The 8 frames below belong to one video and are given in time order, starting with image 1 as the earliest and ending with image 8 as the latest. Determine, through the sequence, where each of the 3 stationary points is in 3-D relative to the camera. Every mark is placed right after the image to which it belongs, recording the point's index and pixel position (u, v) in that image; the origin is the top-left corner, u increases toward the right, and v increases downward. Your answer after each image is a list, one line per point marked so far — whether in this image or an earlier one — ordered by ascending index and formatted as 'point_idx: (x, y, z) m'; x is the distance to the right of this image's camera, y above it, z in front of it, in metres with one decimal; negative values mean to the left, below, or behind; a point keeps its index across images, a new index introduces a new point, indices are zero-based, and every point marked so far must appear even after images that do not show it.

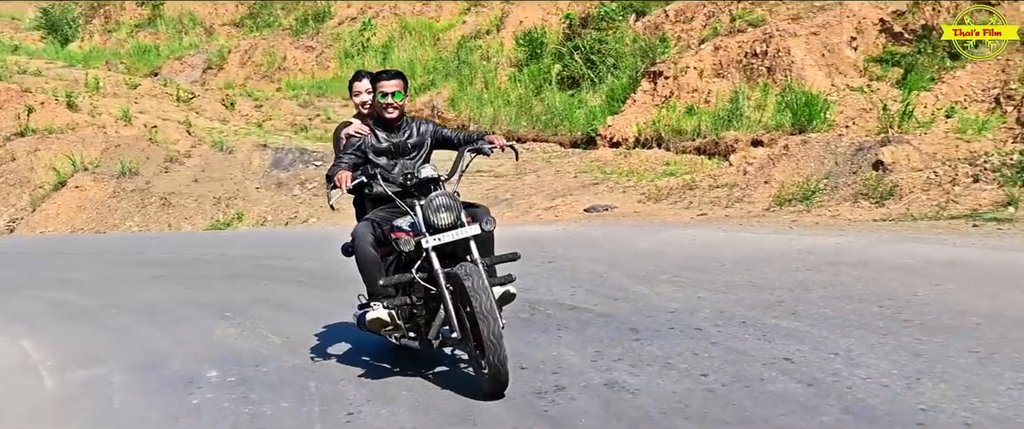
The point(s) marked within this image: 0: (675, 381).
0: (+0.7, -0.6, +4.4) m
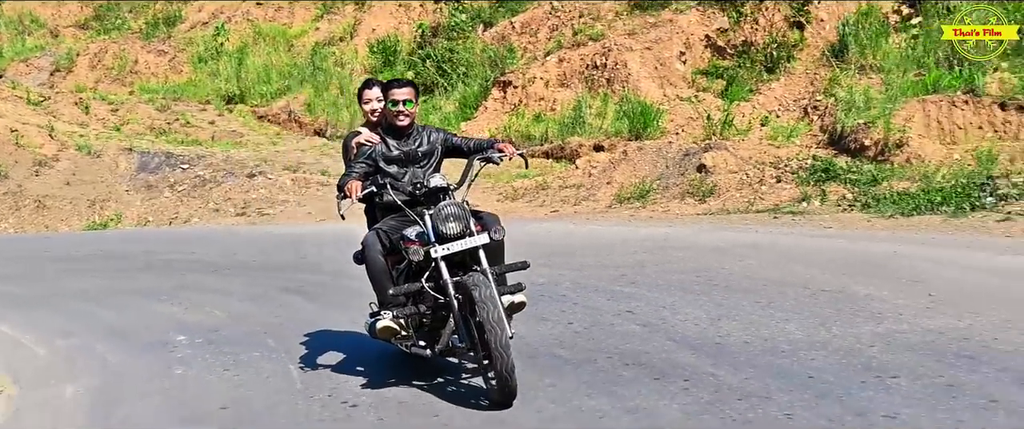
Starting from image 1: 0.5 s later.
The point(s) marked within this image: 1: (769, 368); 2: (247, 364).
0: (+0.2, -0.6, +6.0) m
1: (+1.1, -0.6, +4.6) m
2: (-1.3, -0.7, +5.6) m
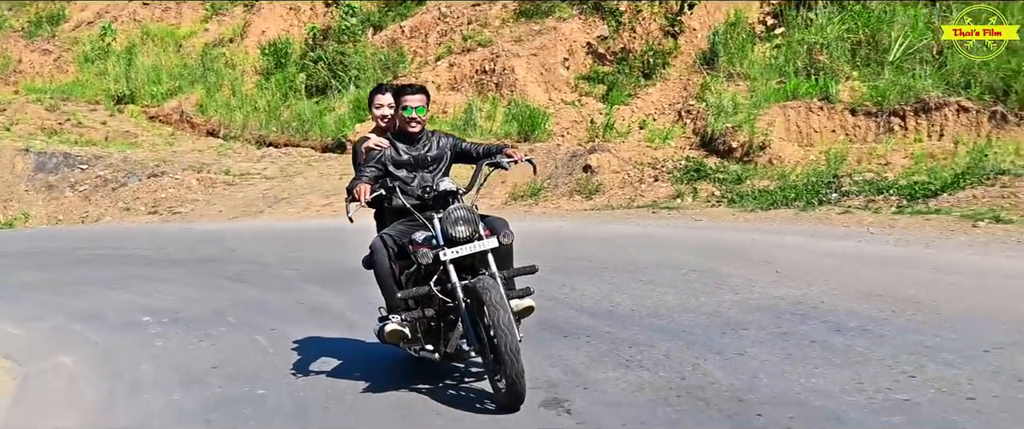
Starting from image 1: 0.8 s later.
0: (-0.2, -0.5, +7.1) m
1: (+0.7, -0.5, +5.9) m
2: (-1.7, -0.7, +6.6) m
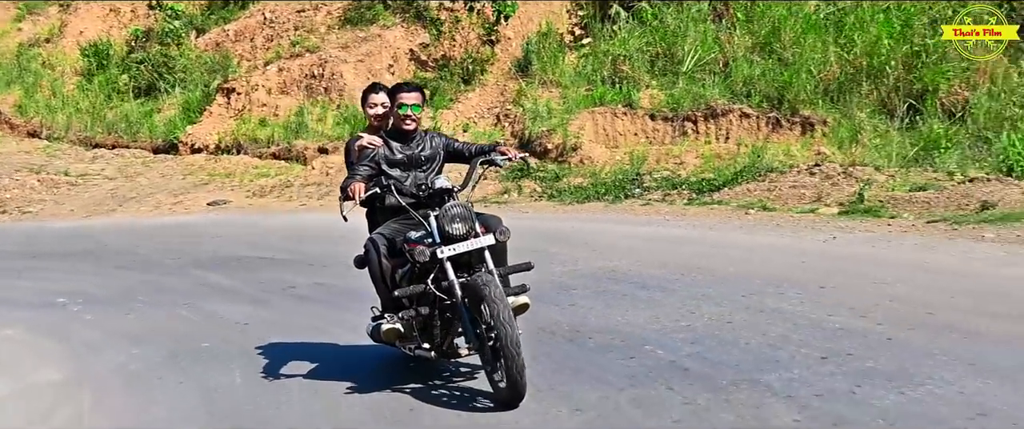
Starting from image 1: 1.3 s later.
0: (-1.2, -0.5, +8.6) m
1: (-0.1, -0.5, +7.6) m
2: (-2.6, -0.7, +7.8) m
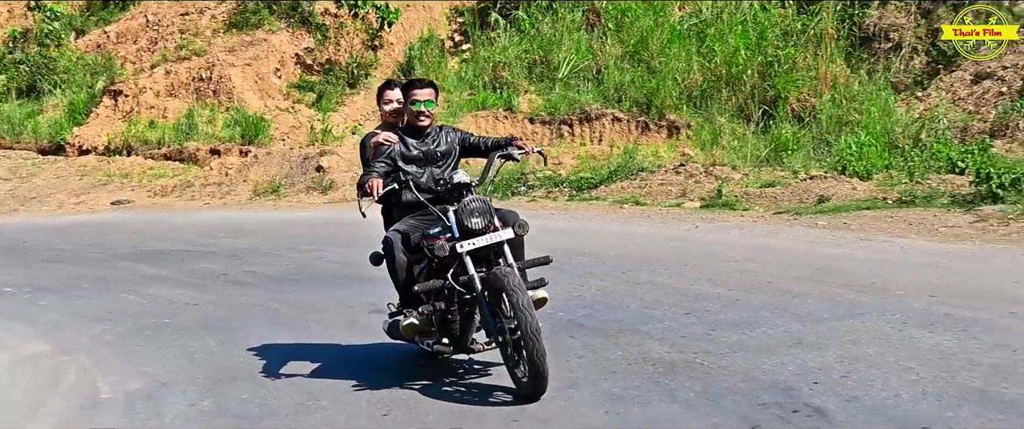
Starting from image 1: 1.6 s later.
0: (-2.0, -0.4, +9.6) m
1: (-0.7, -0.4, +8.7) m
2: (-3.2, -0.6, +8.7) m
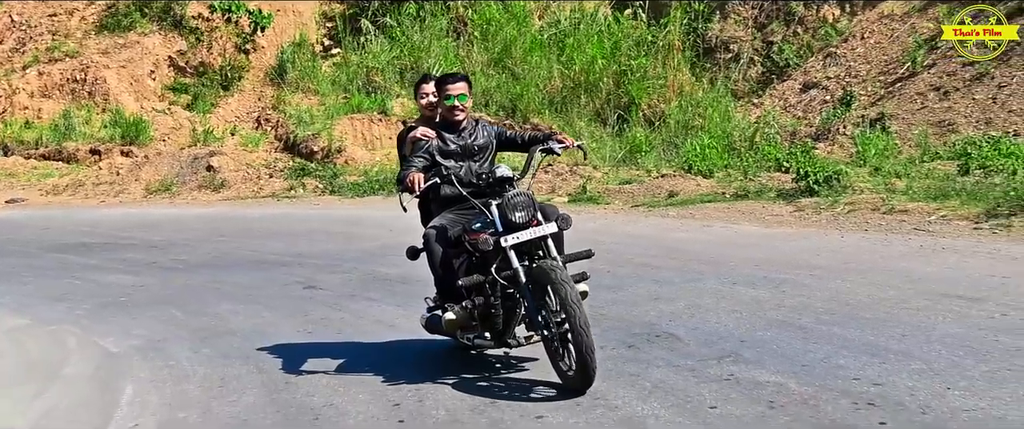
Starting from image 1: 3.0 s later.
0: (-3.0, -0.4, +10.8) m
1: (-1.6, -0.4, +10.1) m
2: (-4.1, -0.6, +9.7) m
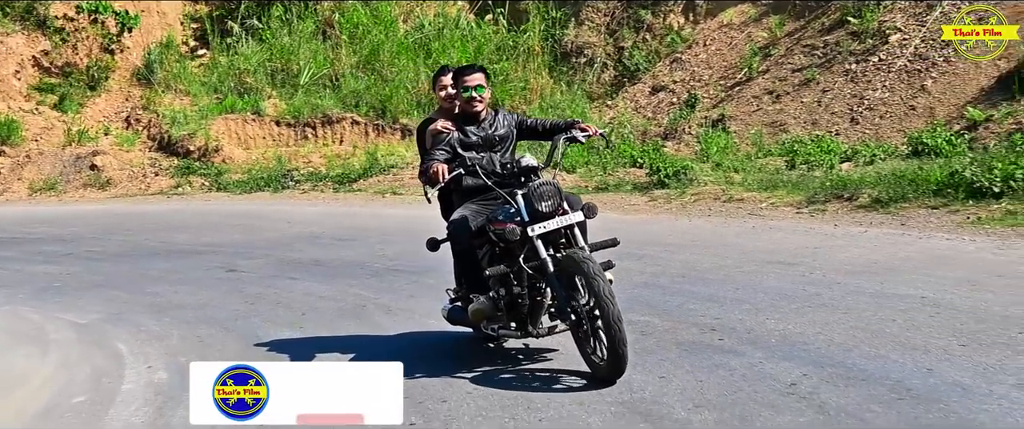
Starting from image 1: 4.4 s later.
0: (-4.1, -0.3, +11.7) m
1: (-2.7, -0.3, +11.1) m
2: (-5.1, -0.5, +10.5) m
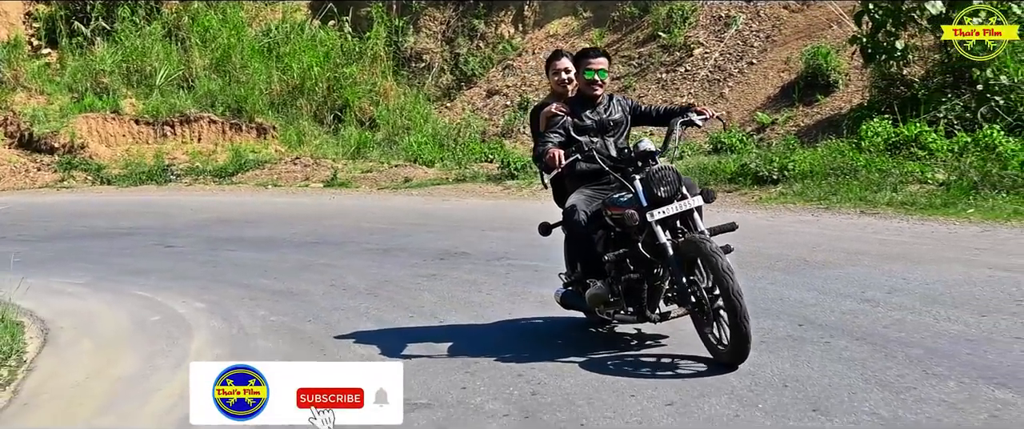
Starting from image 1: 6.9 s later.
0: (-5.5, -0.2, +13.3) m
1: (-4.0, -0.1, +13.0) m
2: (-6.3, -0.4, +11.9) m
